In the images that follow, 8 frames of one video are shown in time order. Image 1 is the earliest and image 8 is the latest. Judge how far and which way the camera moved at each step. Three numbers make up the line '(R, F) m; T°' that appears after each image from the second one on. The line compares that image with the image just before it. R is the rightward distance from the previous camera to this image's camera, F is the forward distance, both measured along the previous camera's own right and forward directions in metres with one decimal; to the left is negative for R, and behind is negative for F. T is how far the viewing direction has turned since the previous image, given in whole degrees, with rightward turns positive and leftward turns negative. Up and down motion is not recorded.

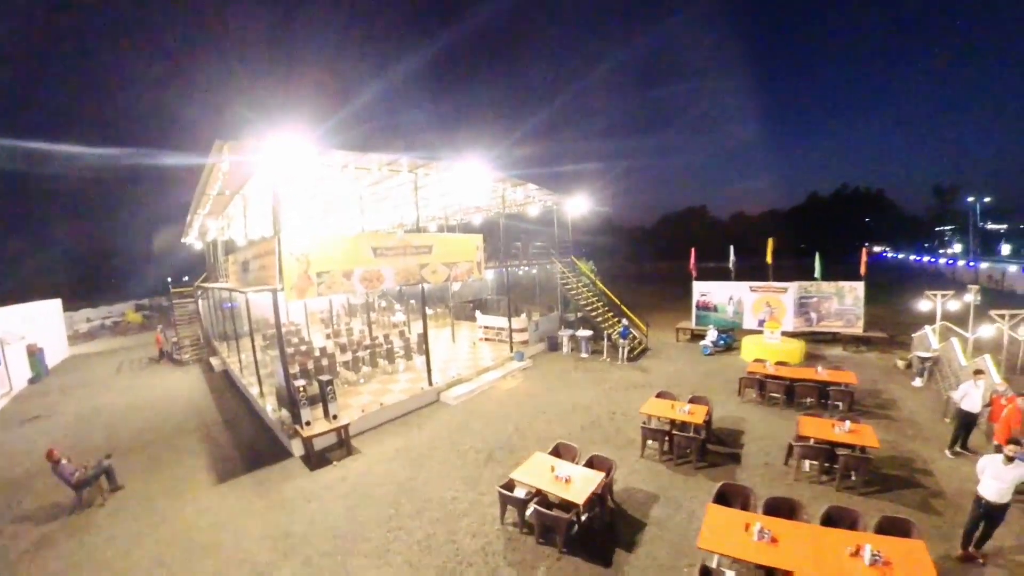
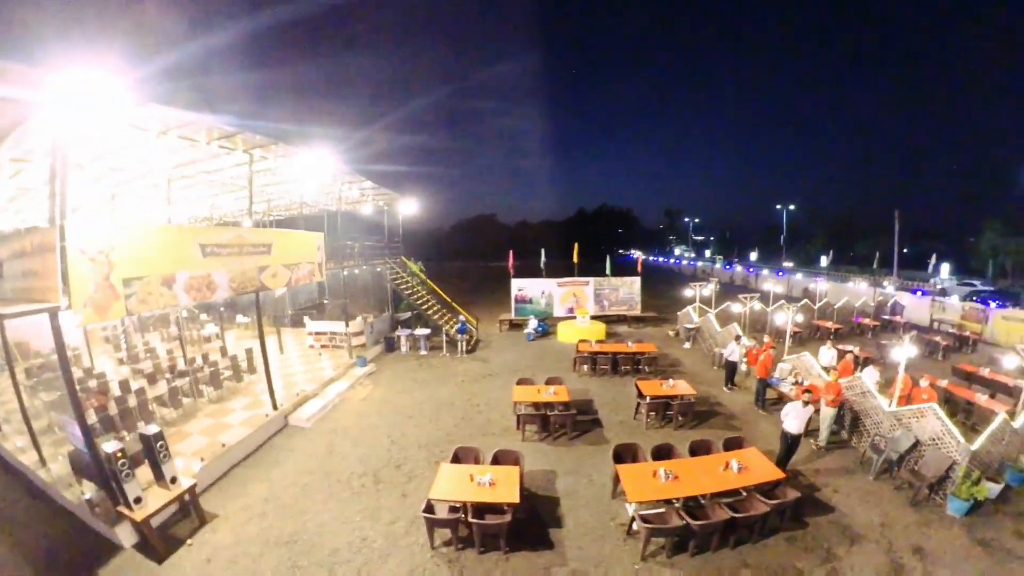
(-3.6, +0.9) m; +34°
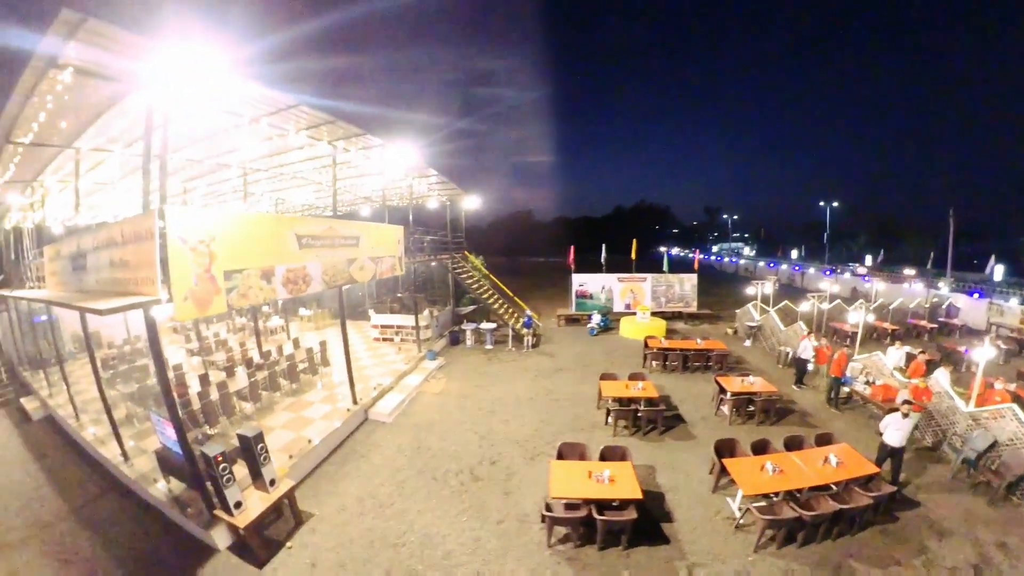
(-2.3, +0.2) m; +3°
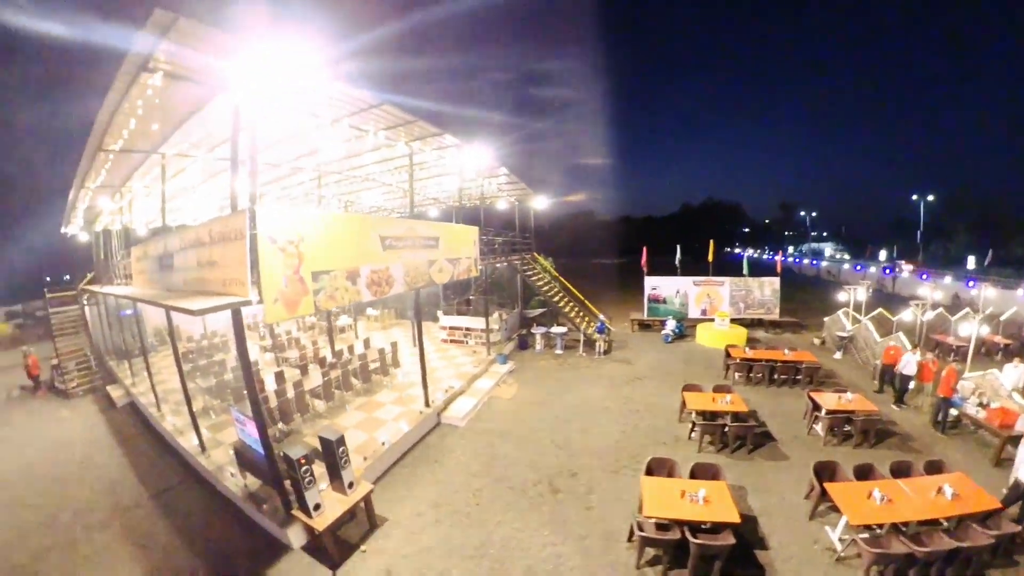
(-0.7, +0.4) m; -5°
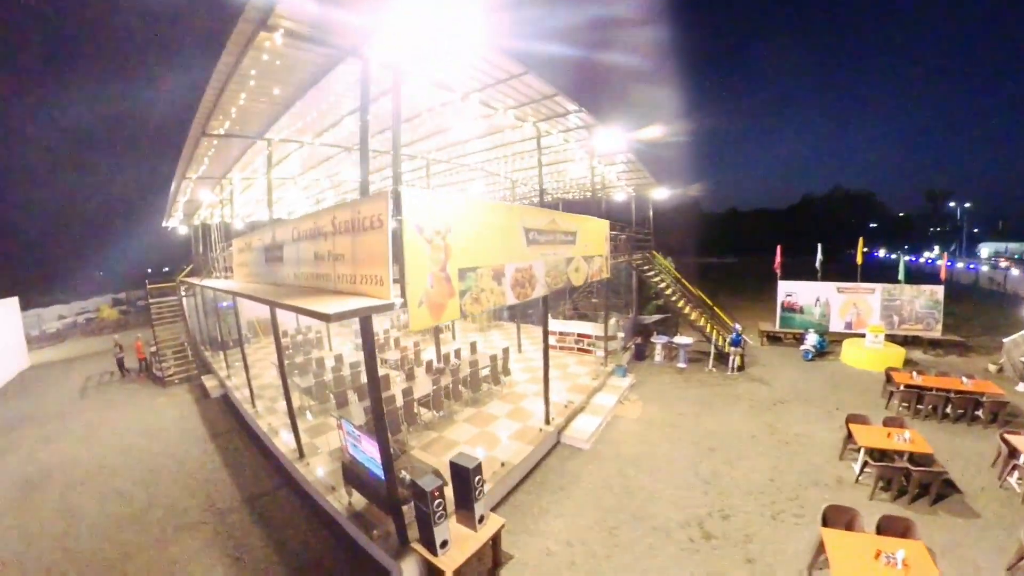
(-1.5, +1.1) m; -5°
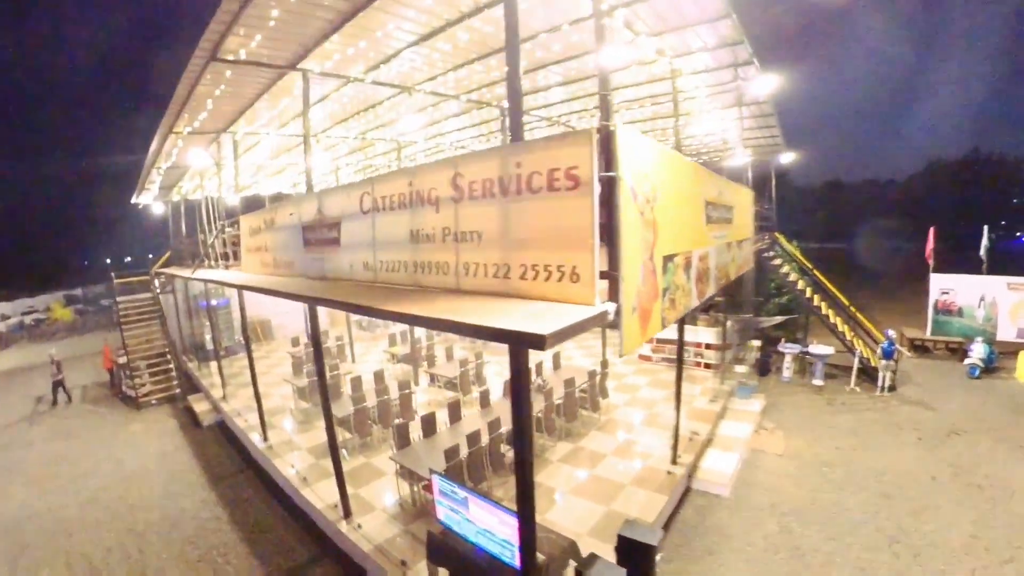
(-2.0, +2.3) m; +4°
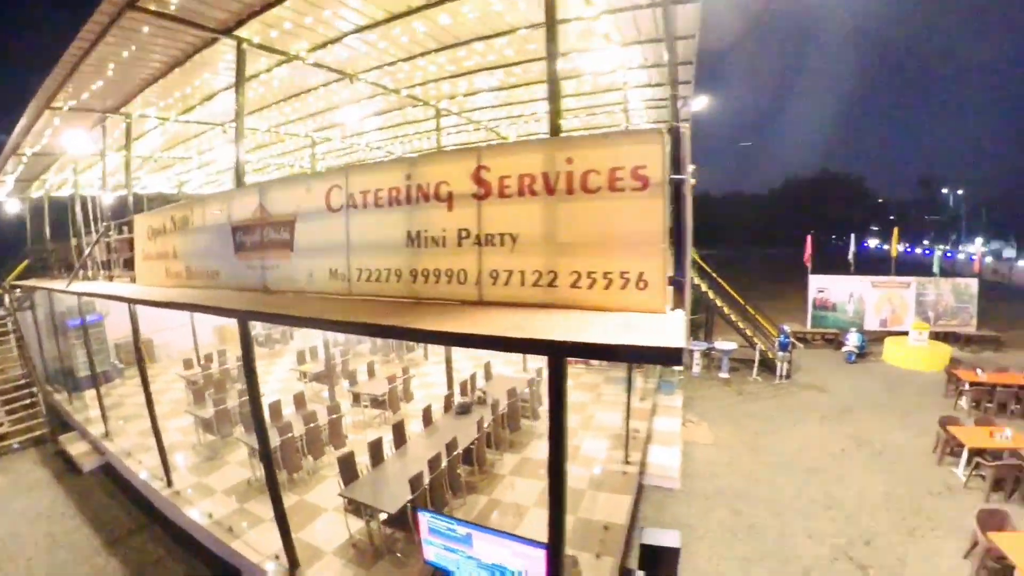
(-1.2, +0.4) m; +15°
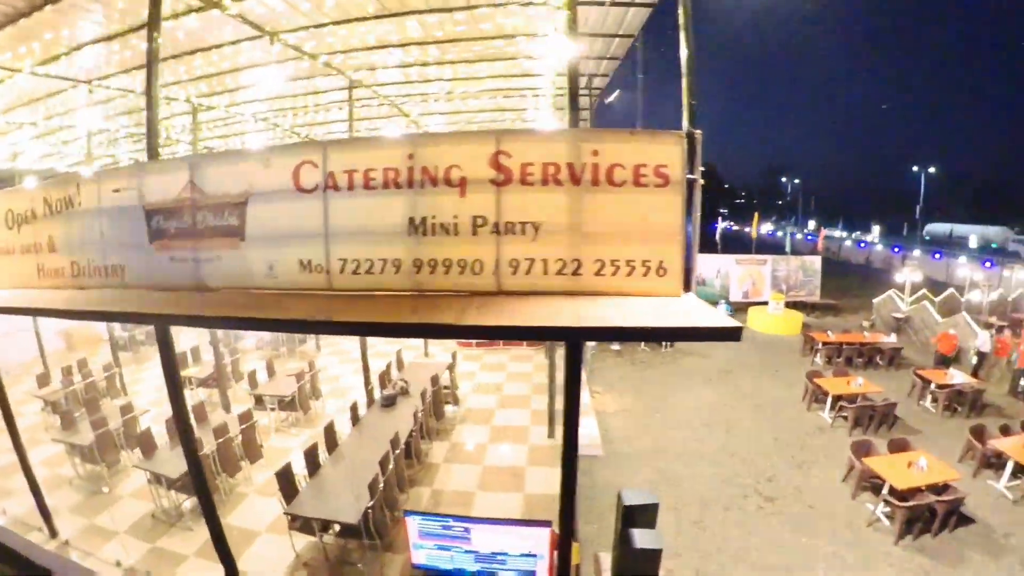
(-1.3, +0.2) m; +17°
